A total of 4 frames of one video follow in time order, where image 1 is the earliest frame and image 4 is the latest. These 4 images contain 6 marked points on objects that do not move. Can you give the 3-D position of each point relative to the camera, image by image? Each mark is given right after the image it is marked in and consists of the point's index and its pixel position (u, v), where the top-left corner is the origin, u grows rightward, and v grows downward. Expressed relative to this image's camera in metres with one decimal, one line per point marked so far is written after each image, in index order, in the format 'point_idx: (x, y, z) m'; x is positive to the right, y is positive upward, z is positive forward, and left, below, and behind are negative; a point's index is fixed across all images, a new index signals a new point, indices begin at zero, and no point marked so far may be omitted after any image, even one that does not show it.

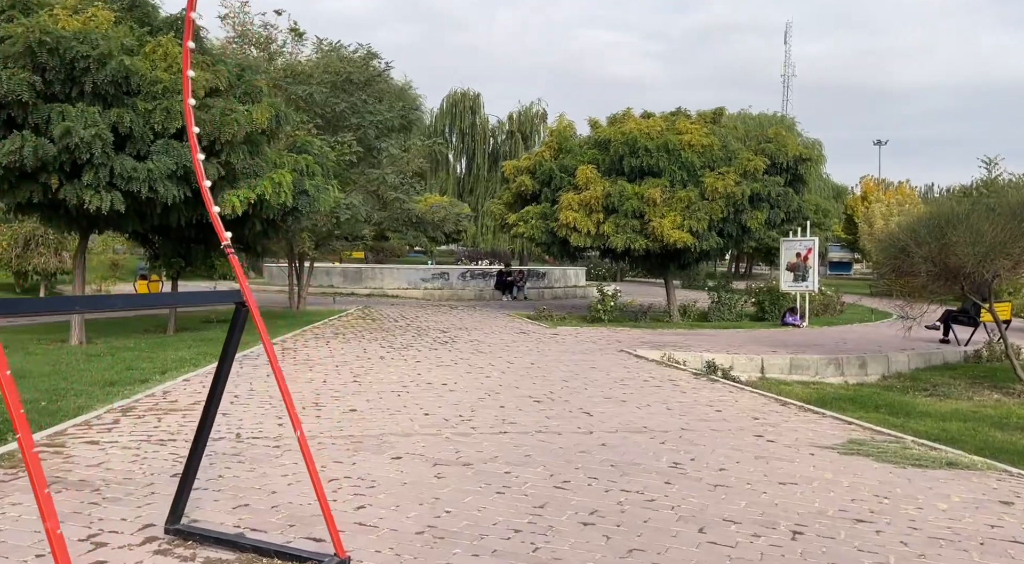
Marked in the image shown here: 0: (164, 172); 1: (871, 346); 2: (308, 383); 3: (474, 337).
0: (-4.8, +1.5, +13.7) m
1: (+6.8, -1.2, +19.0) m
2: (-2.2, -1.1, +10.8) m
3: (-0.6, -0.9, +17.6) m
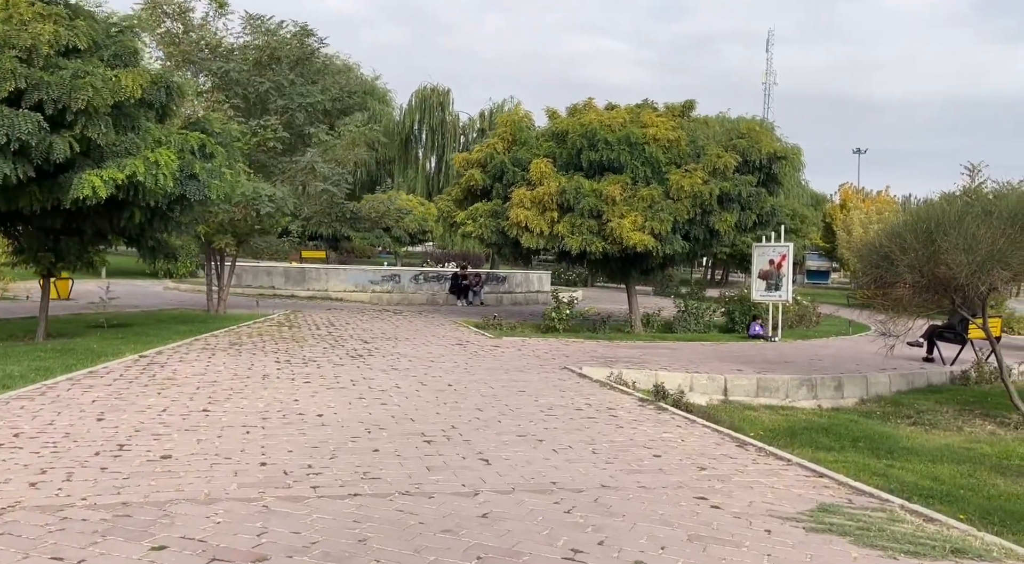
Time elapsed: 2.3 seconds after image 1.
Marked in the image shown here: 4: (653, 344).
0: (-5.8, +1.5, +11.3) m
1: (+5.7, -1.4, +16.8) m
2: (-3.2, -1.1, +8.5) m
3: (-1.7, -1.0, +15.3) m
4: (+2.8, -1.2, +19.7) m
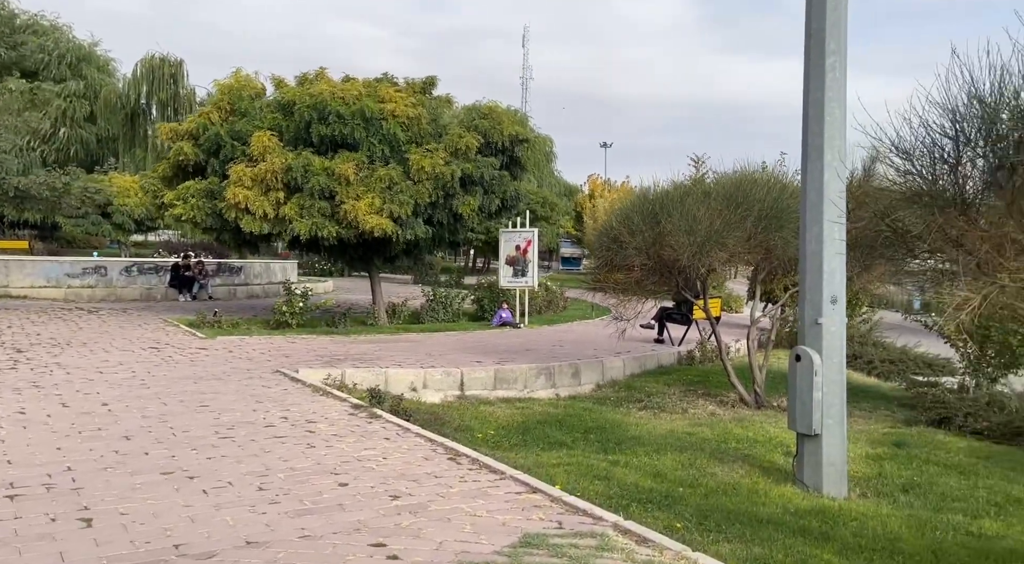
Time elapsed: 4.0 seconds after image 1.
0: (-8.7, +1.5, +8.1) m
1: (+1.2, -1.1, +16.2) m
2: (-5.5, -1.1, +6.1) m
3: (-5.7, -0.9, +13.0) m
4: (-2.3, -1.0, +18.3) m
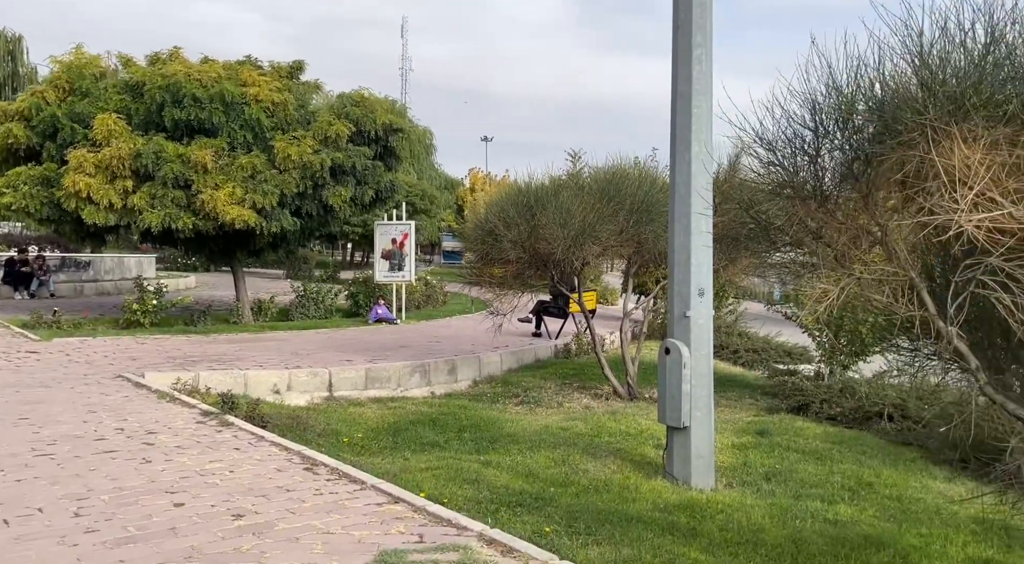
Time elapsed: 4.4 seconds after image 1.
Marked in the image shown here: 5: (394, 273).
0: (-9.7, +1.4, +6.5) m
1: (-0.8, -1.1, +15.7) m
2: (-6.3, -1.2, +4.9) m
3: (-7.3, -0.9, +11.7) m
4: (-4.5, -0.9, +17.4) m
5: (-2.4, +0.2, +19.4) m
